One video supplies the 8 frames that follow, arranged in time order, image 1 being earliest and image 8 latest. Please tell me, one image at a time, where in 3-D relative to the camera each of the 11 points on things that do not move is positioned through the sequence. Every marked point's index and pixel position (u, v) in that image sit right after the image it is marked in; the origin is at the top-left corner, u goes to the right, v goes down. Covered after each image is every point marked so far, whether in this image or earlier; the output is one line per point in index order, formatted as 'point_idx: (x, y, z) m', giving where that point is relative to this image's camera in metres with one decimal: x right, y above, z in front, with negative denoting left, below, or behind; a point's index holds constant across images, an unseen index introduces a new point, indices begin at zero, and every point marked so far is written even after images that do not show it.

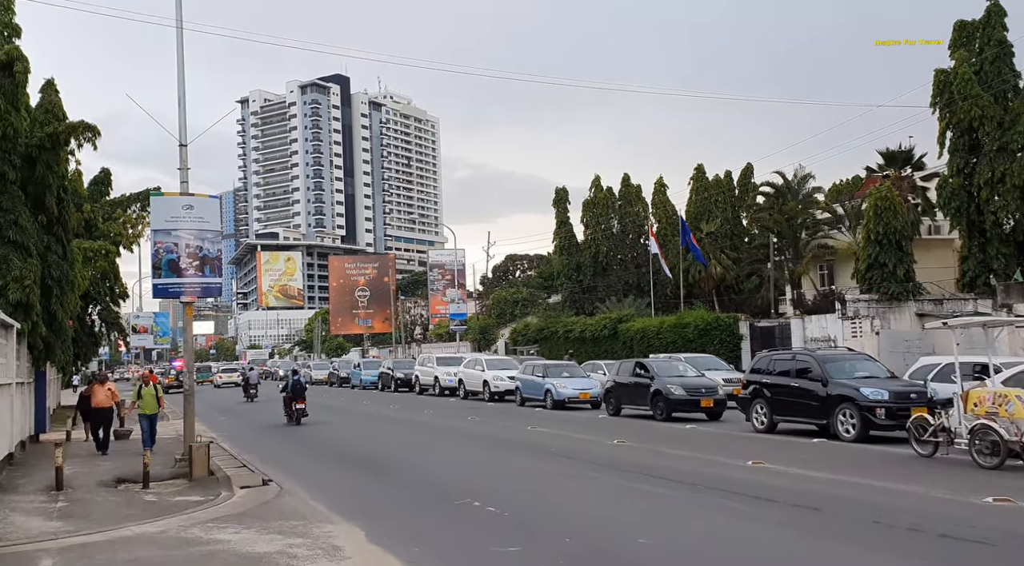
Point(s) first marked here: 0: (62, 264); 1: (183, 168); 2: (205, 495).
0: (-10.0, +0.4, +18.0) m
1: (-5.9, +2.1, +14.5) m
2: (-4.5, -3.2, +12.0) m
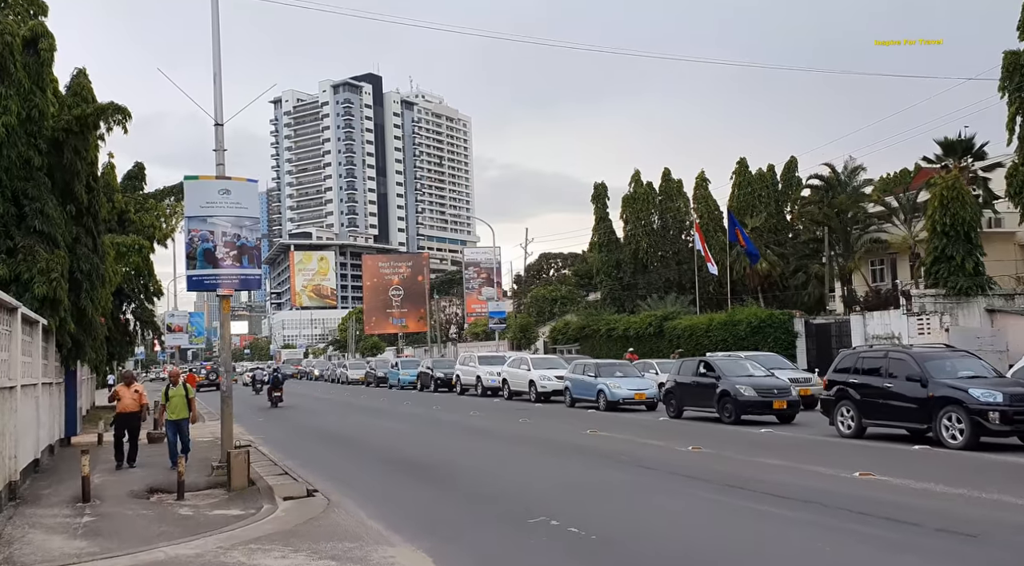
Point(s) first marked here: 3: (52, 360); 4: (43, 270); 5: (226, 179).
0: (-8.8, +0.5, +17.0) m
1: (-4.9, +2.2, +13.4) m
2: (-3.6, -3.0, +10.8) m
3: (-9.0, -1.5, +15.8) m
4: (-8.6, +0.2, +14.8) m
5: (-4.7, +1.7, +13.4) m
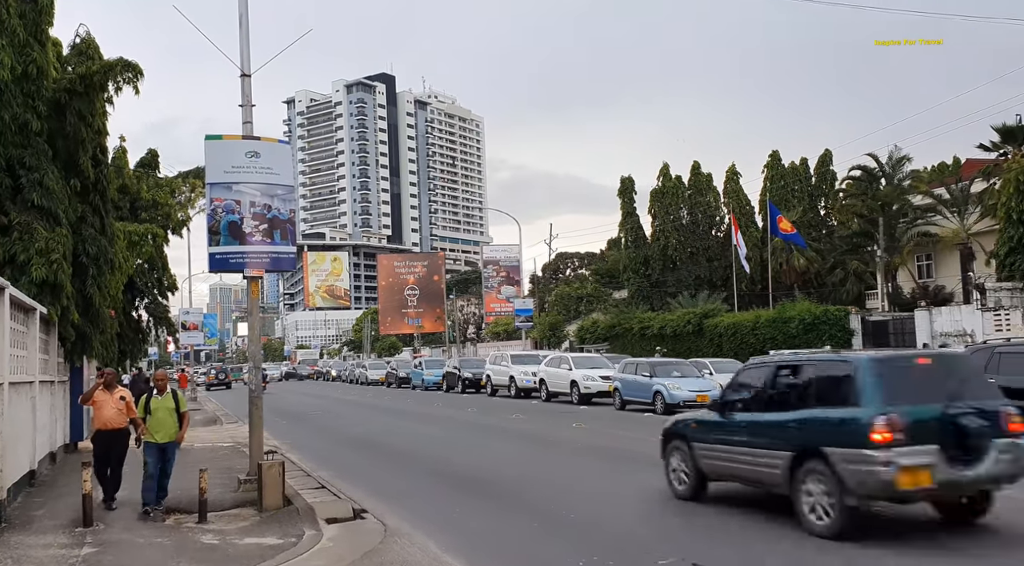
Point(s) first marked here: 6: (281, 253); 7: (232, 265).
0: (-7.6, +0.8, +15.0) m
1: (-3.7, +2.5, +11.3) m
2: (-2.5, -2.7, +8.7) m
3: (-7.8, -1.2, +13.8) m
4: (-7.4, +0.5, +12.8) m
5: (-3.6, +2.0, +11.3) m
6: (-3.2, +0.4, +11.4) m
7: (-3.9, +0.2, +11.2) m
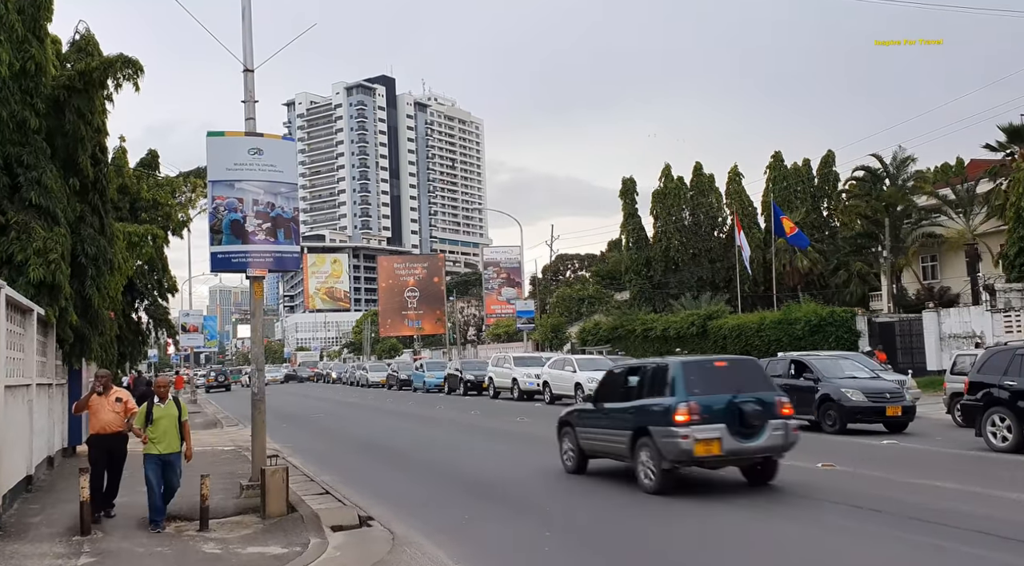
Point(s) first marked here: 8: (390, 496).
0: (-7.5, +0.8, +14.7) m
1: (-3.6, +2.5, +11.1) m
2: (-2.3, -2.7, +8.4) m
3: (-7.7, -1.2, +13.5) m
4: (-7.3, +0.5, +12.5) m
5: (-3.5, +2.0, +11.0) m
6: (-3.1, +0.4, +11.1) m
7: (-3.7, +0.2, +10.9) m
8: (-1.9, -3.2, +12.3) m
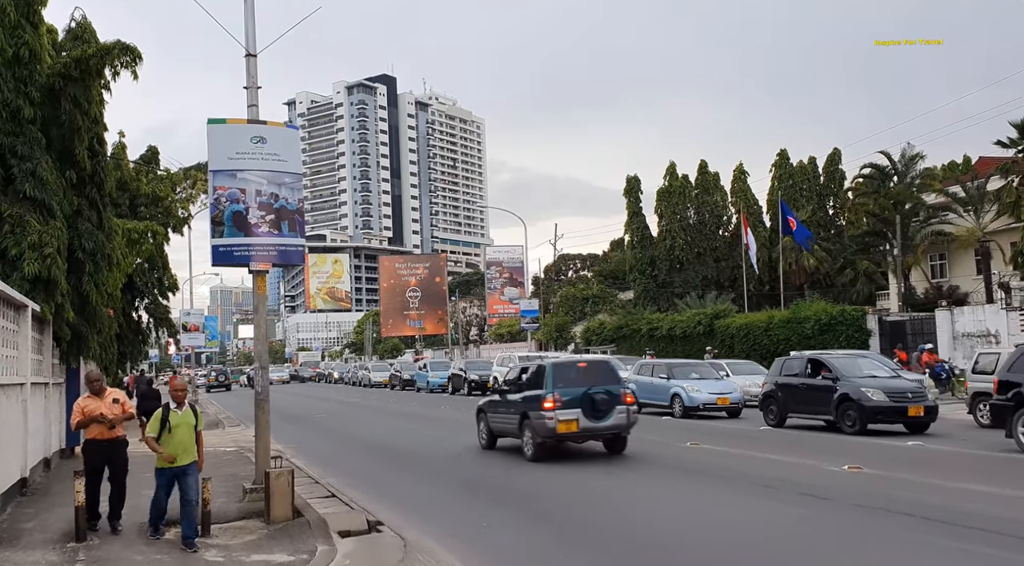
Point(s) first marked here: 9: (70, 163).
0: (-7.3, +0.9, +14.2) m
1: (-3.4, +2.6, +10.6) m
2: (-2.2, -2.6, +8.0) m
3: (-7.5, -1.1, +13.0) m
4: (-7.1, +0.6, +12.0) m
5: (-3.3, +2.1, +10.6) m
6: (-2.9, +0.5, +10.6) m
7: (-3.6, +0.3, +10.5) m
8: (-1.7, -3.1, +11.9) m
9: (-7.6, +2.1, +13.9) m
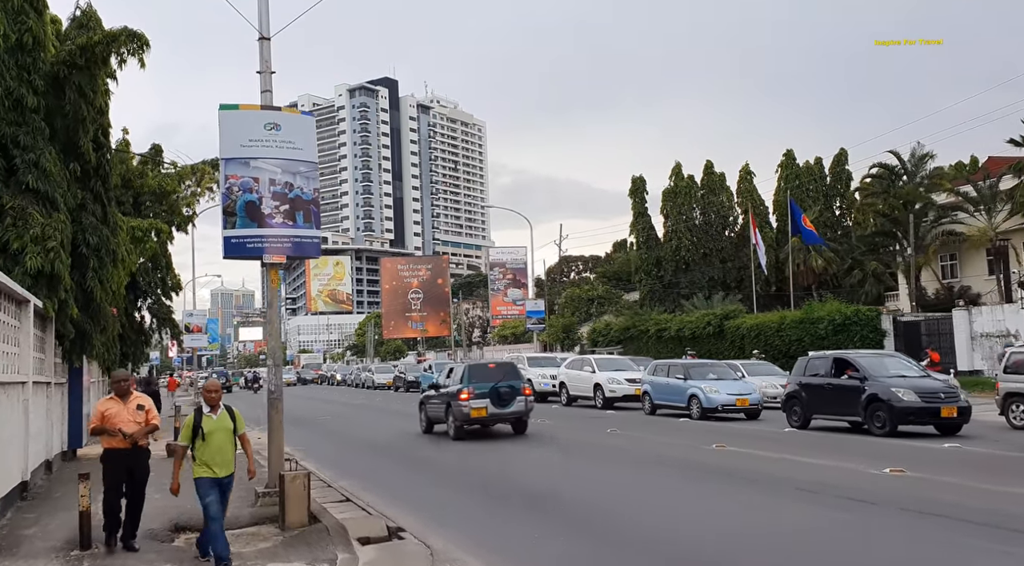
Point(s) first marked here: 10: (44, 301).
0: (-7.0, +0.9, +13.8) m
1: (-3.1, +2.7, +10.1) m
2: (-1.8, -2.6, +7.5) m
3: (-7.2, -1.1, +12.6) m
4: (-6.8, +0.7, +11.6) m
5: (-3.0, +2.1, +10.1) m
6: (-2.6, +0.6, +10.2) m
7: (-3.2, +0.4, +10.0) m
8: (-1.4, -3.1, +11.4) m
9: (-7.3, +2.1, +13.4) m
10: (-6.8, -0.3, +11.7) m
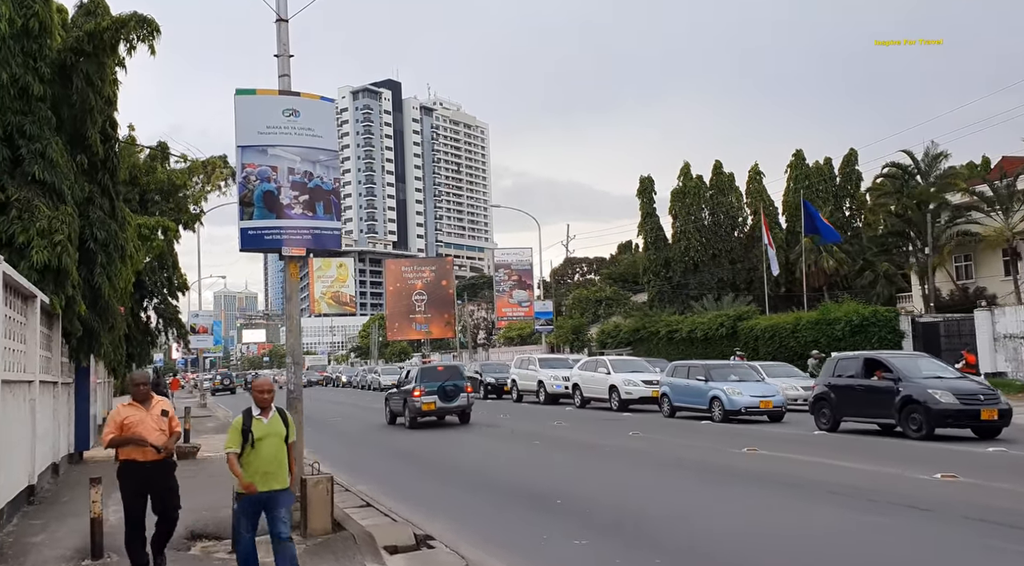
0: (-6.6, +1.0, +13.3) m
1: (-2.7, +2.7, +9.6) m
2: (-1.5, -2.5, +7.0) m
3: (-6.8, -1.0, +12.1) m
4: (-6.4, +0.7, +11.1) m
5: (-2.6, +2.2, +9.6) m
6: (-2.2, +0.6, +9.6) m
7: (-2.9, +0.5, +9.5) m
8: (-1.0, -3.0, +10.9) m
9: (-6.9, +2.2, +12.9) m
10: (-6.4, -0.2, +11.2) m
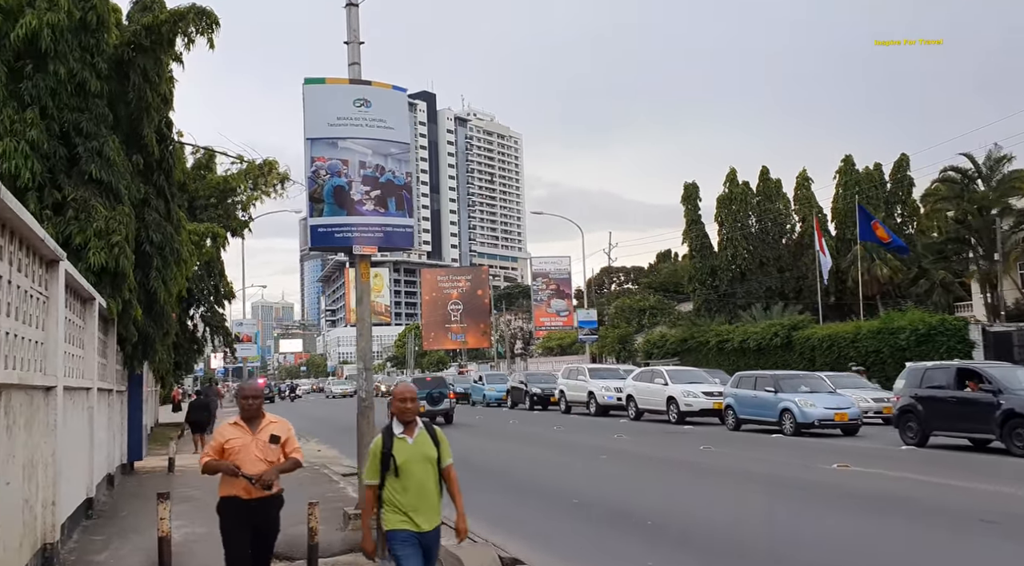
0: (-5.5, +0.9, +12.8) m
1: (-1.8, +2.7, +9.0) m
2: (-0.6, -2.5, +6.2) m
3: (-5.7, -1.1, +11.6) m
4: (-5.4, +0.7, +10.6) m
5: (-1.6, +2.2, +9.0) m
6: (-1.3, +0.6, +9.0) m
7: (-1.9, +0.4, +8.8) m
8: (0.0, -3.0, +10.1) m
9: (-5.8, +2.1, +12.5) m
10: (-5.4, -0.2, +10.7) m
